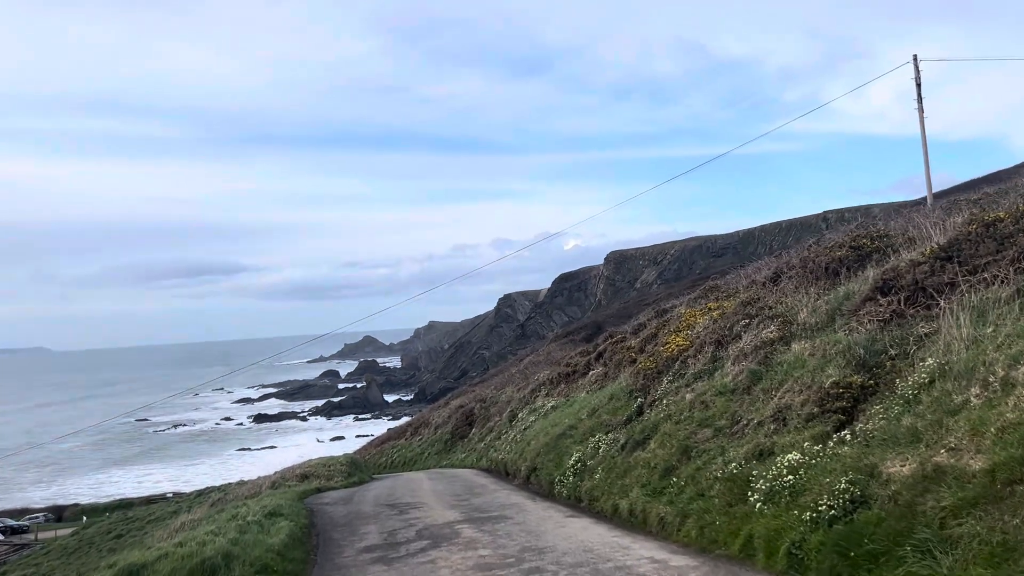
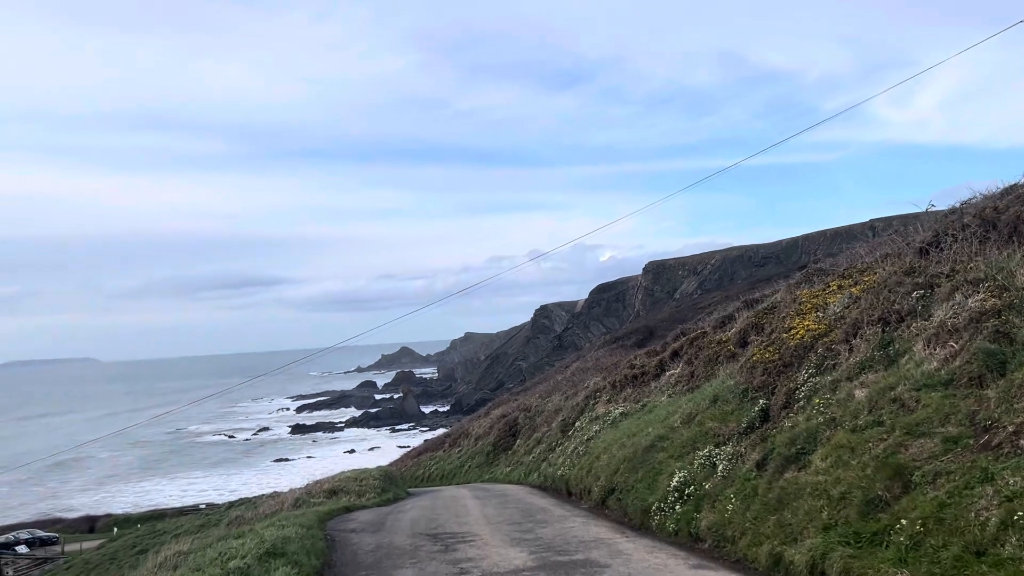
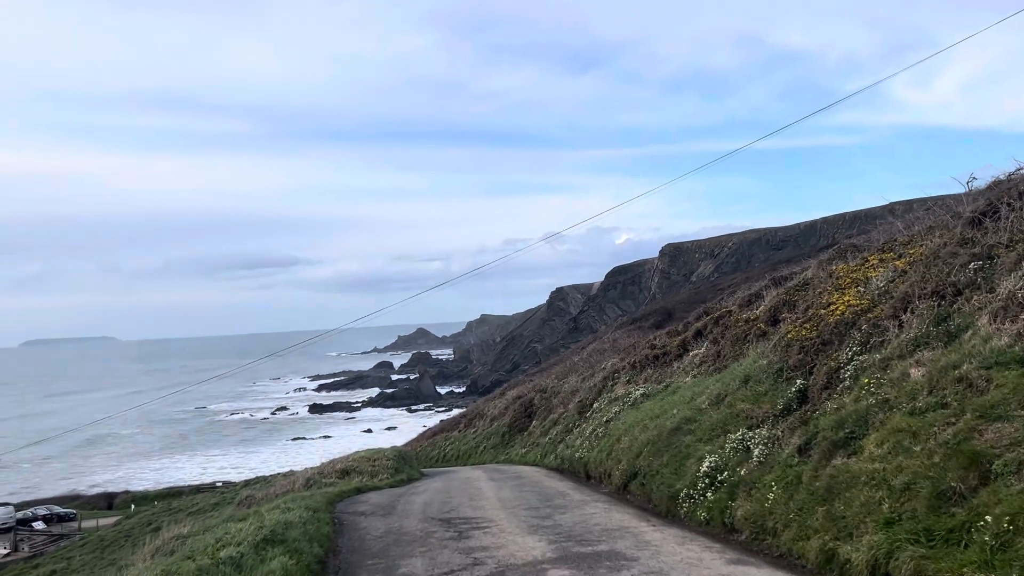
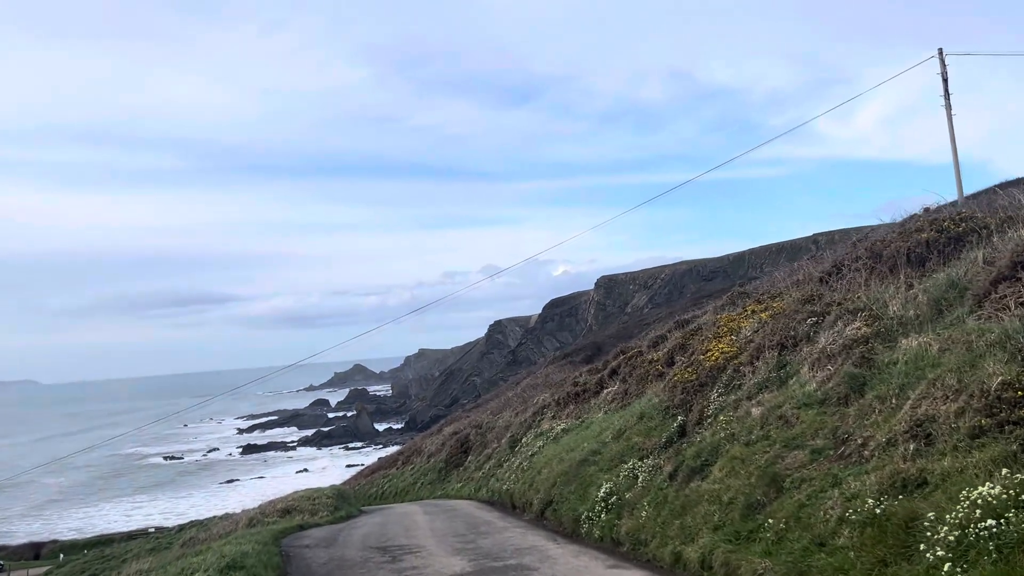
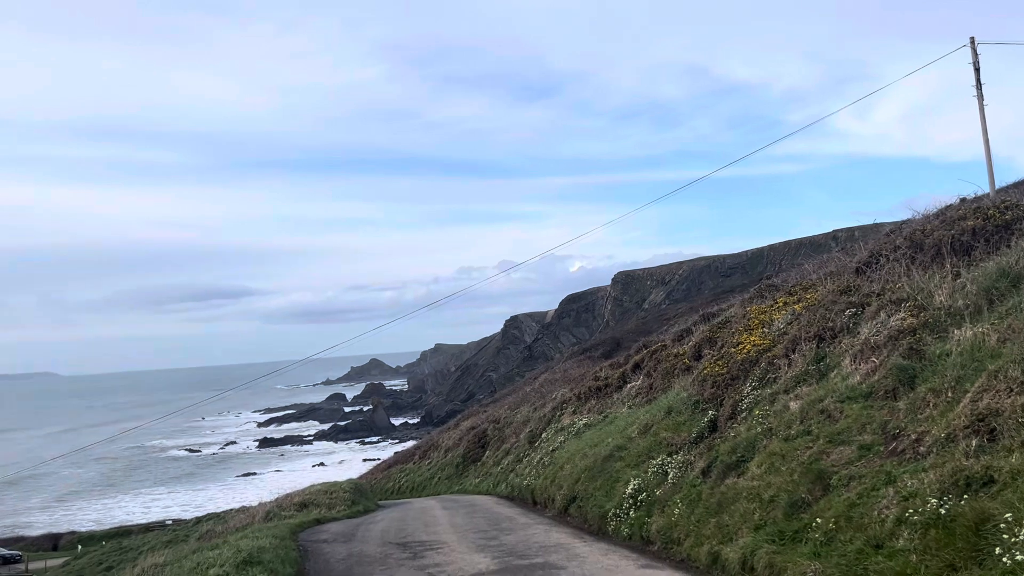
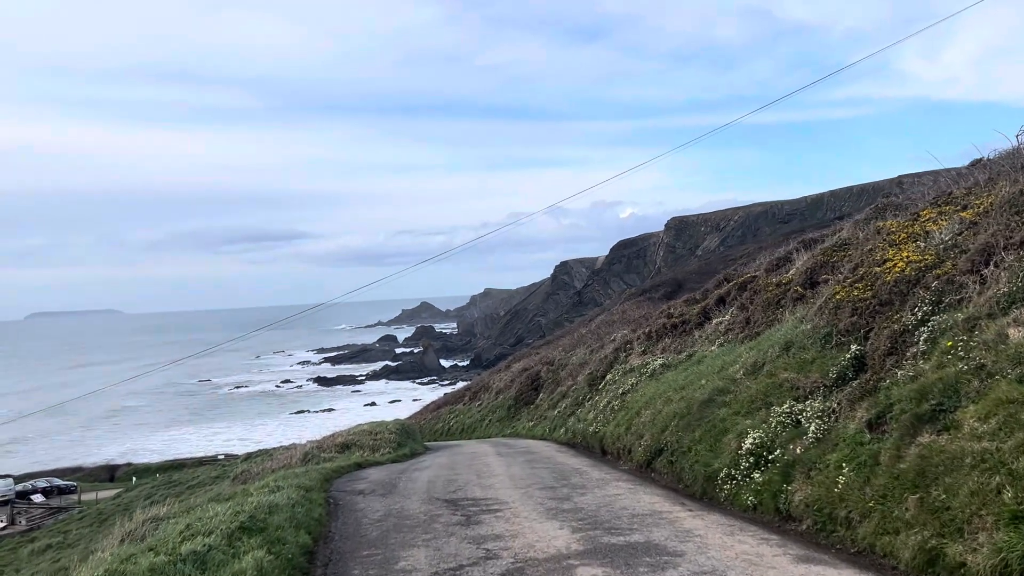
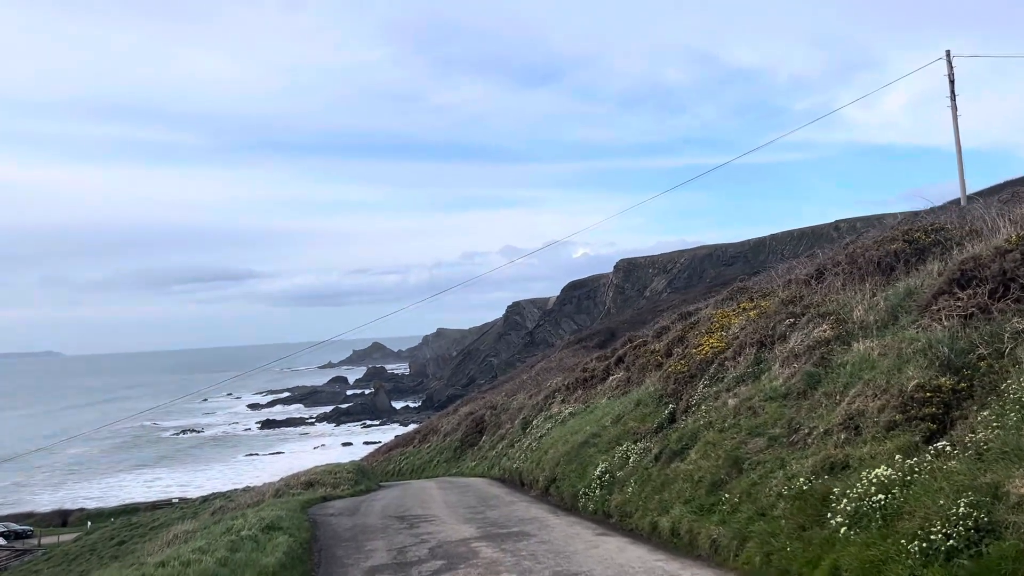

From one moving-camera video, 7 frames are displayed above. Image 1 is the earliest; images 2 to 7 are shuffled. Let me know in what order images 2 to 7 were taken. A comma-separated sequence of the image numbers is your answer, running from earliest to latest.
7, 4, 5, 2, 3, 6
